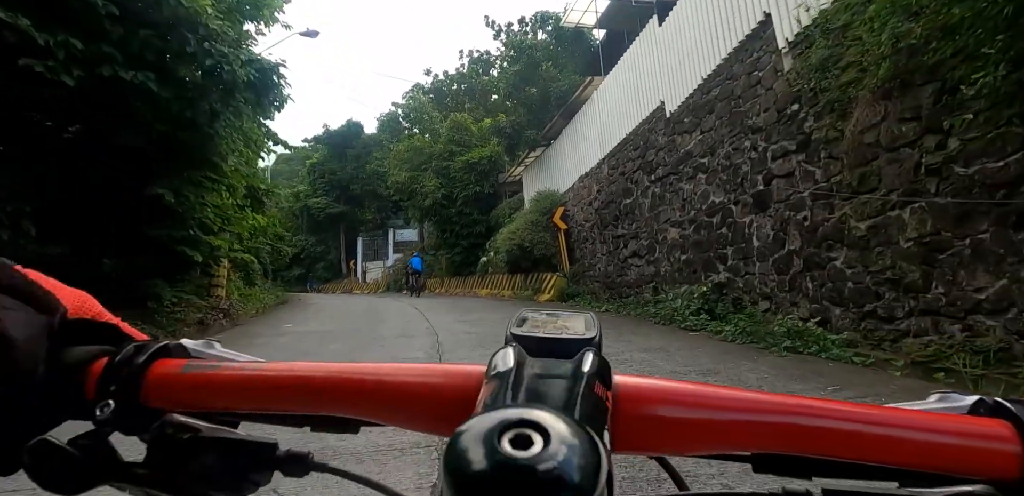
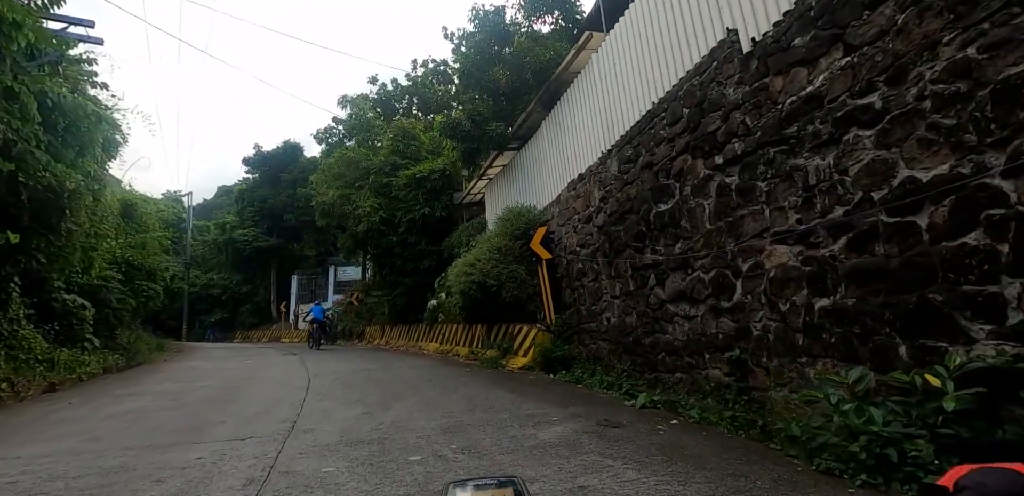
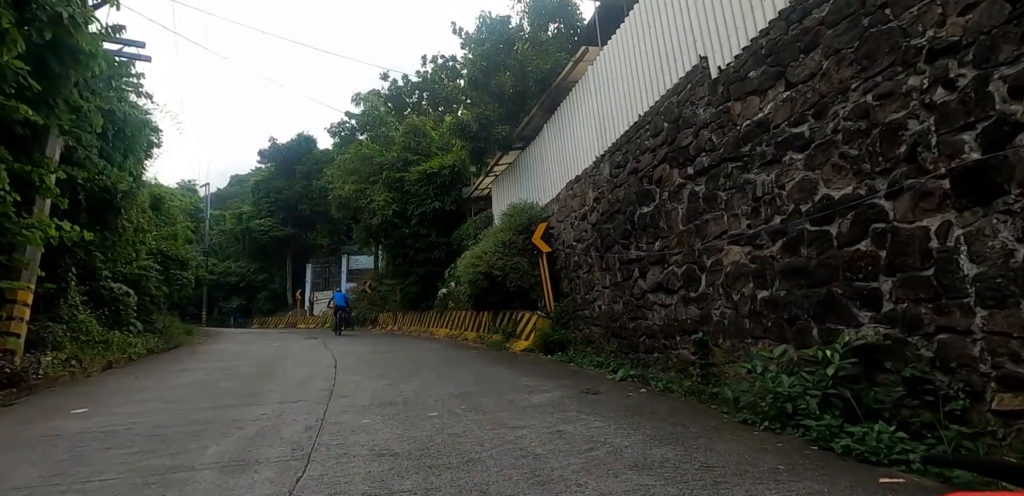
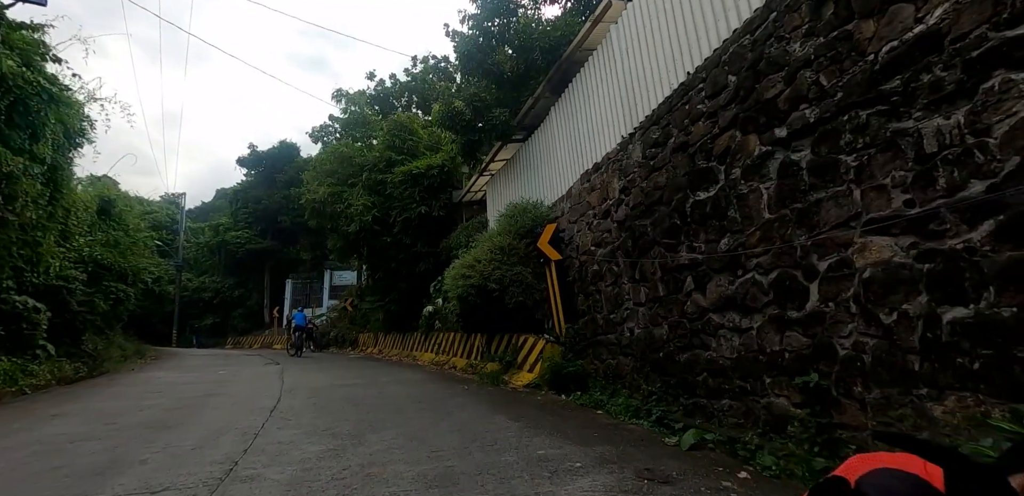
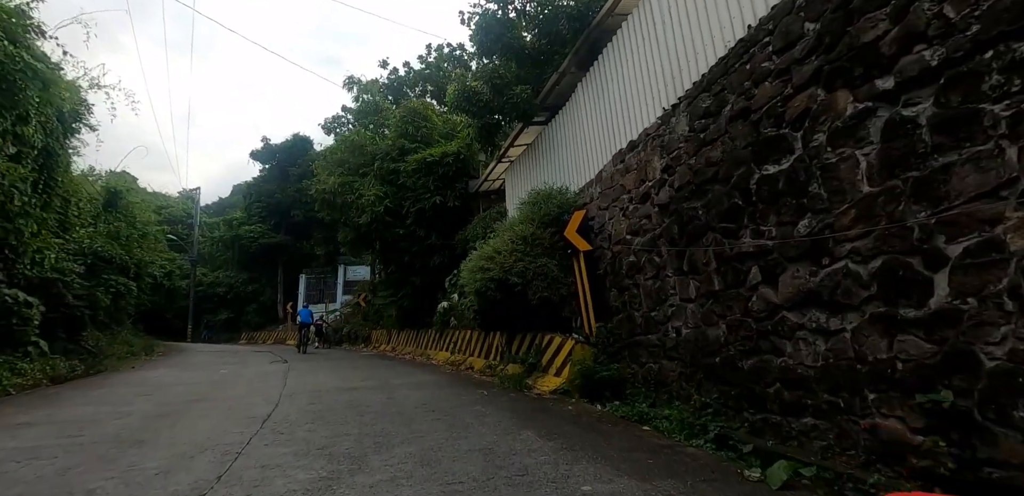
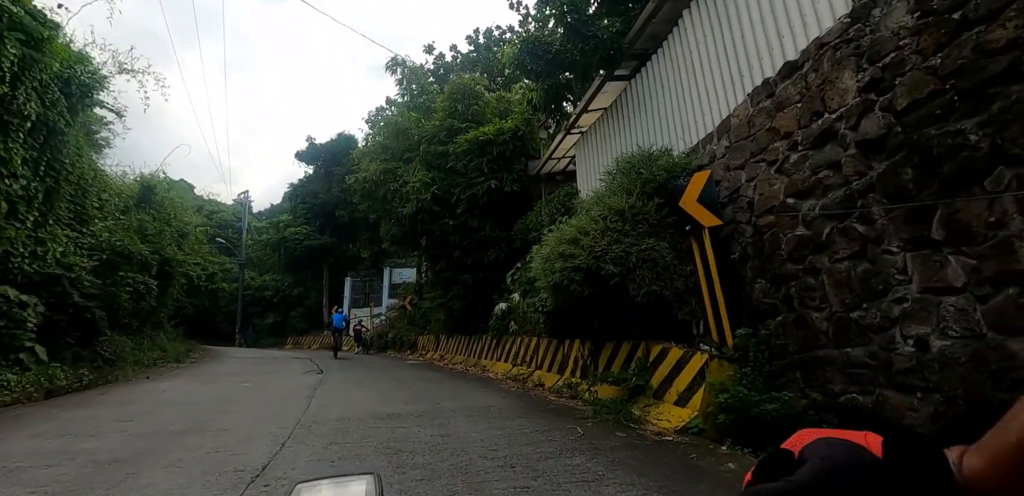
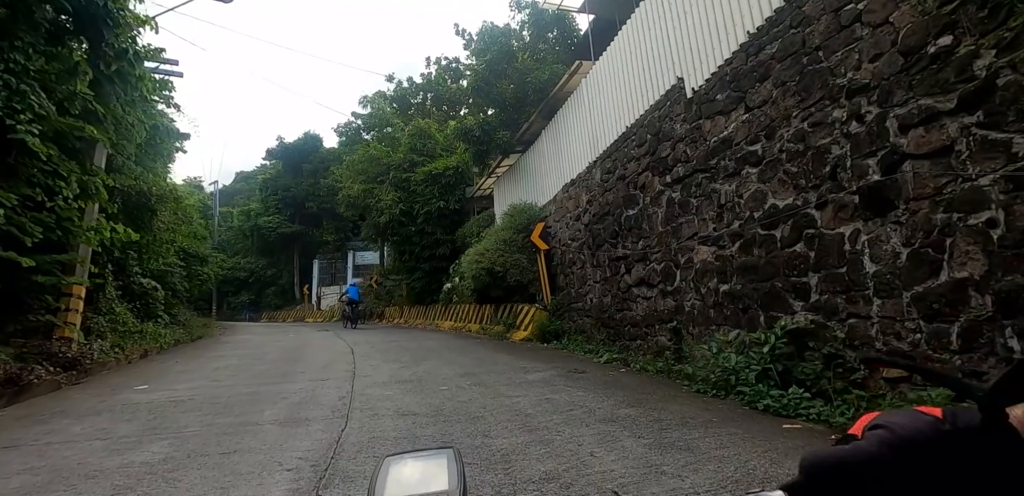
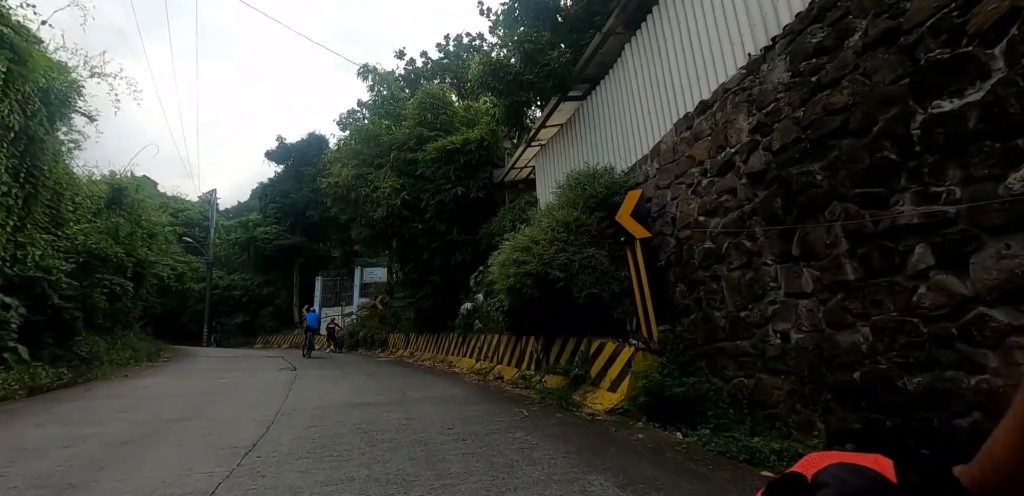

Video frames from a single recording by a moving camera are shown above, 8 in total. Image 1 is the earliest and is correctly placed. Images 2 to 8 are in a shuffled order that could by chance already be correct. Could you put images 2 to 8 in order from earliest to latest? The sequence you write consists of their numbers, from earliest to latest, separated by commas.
7, 3, 2, 4, 5, 8, 6
